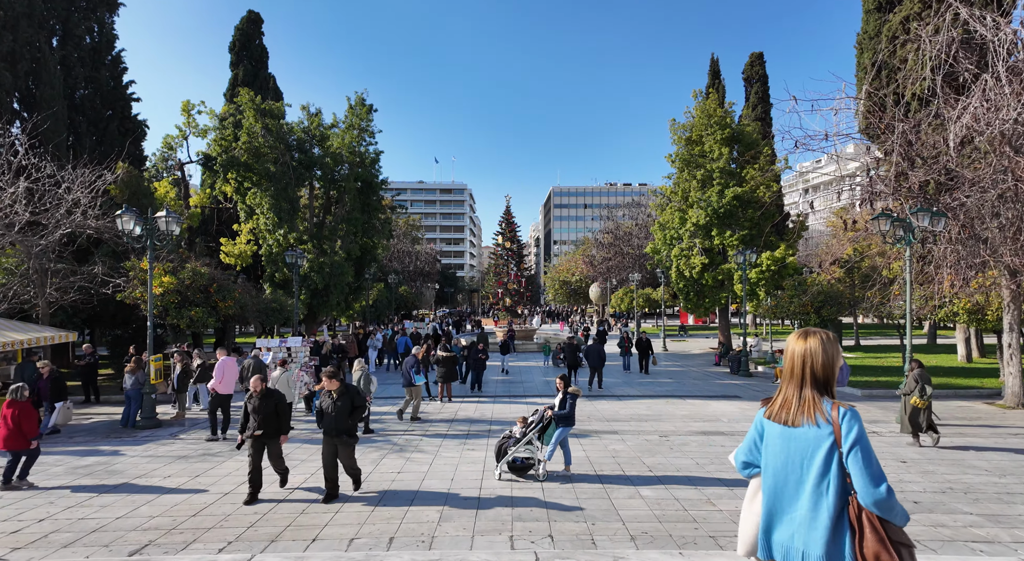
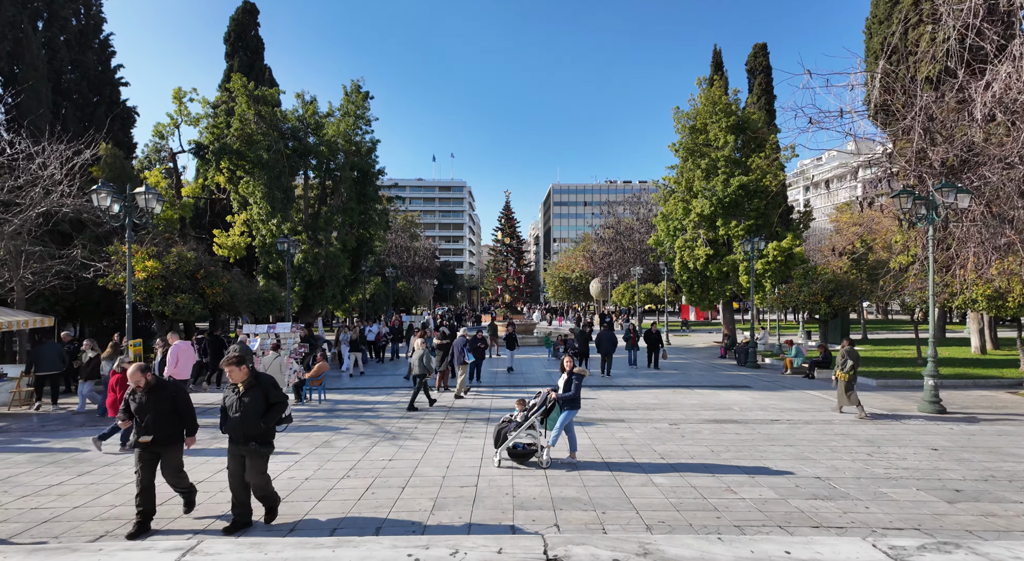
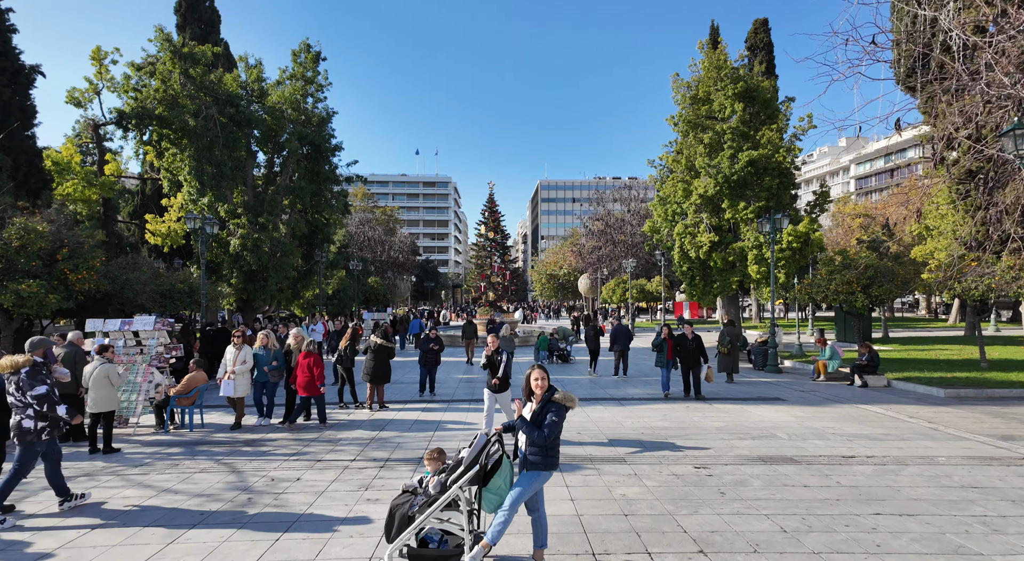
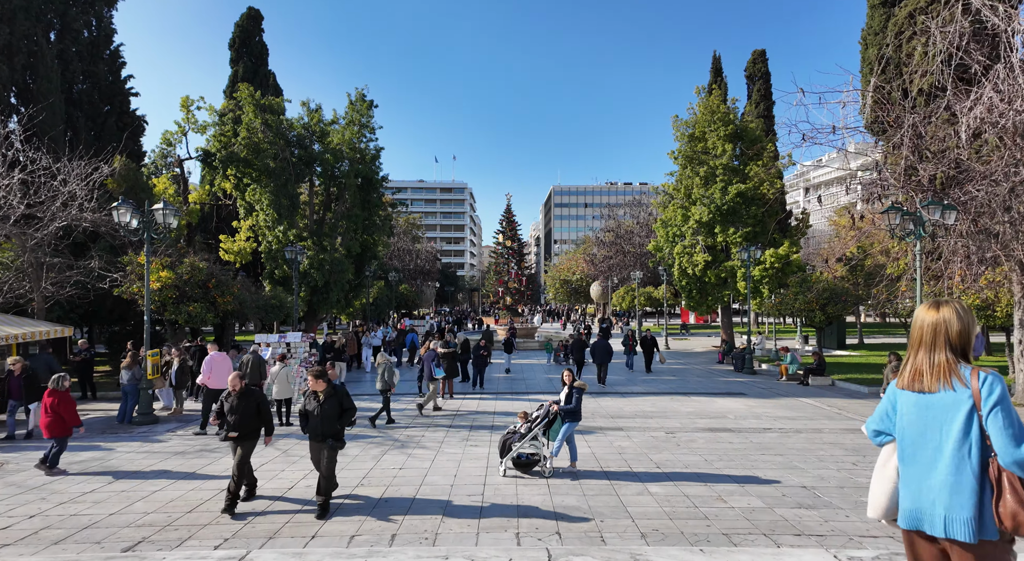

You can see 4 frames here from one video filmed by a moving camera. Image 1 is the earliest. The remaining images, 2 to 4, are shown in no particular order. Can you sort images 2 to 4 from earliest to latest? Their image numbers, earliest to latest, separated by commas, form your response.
4, 2, 3
